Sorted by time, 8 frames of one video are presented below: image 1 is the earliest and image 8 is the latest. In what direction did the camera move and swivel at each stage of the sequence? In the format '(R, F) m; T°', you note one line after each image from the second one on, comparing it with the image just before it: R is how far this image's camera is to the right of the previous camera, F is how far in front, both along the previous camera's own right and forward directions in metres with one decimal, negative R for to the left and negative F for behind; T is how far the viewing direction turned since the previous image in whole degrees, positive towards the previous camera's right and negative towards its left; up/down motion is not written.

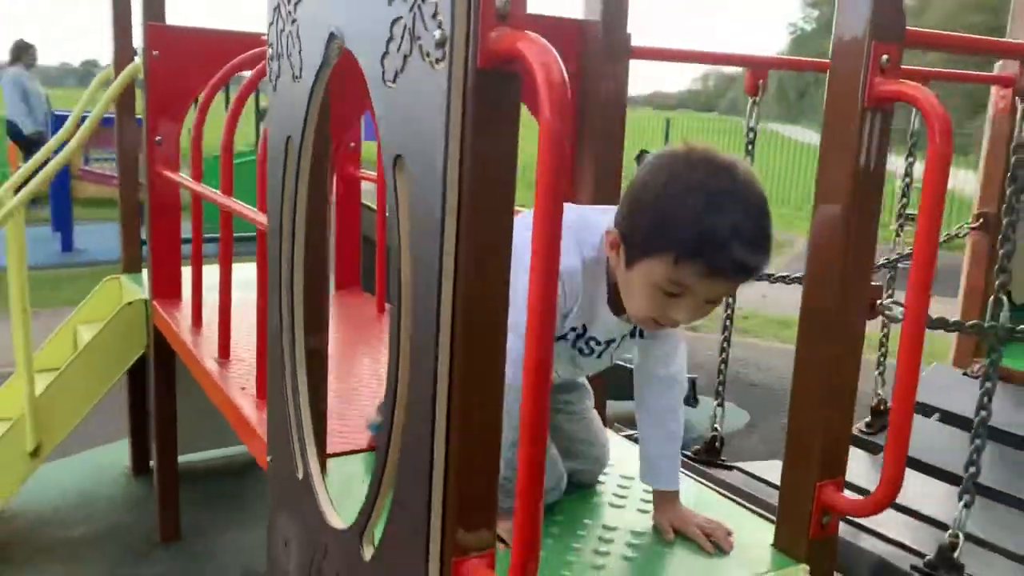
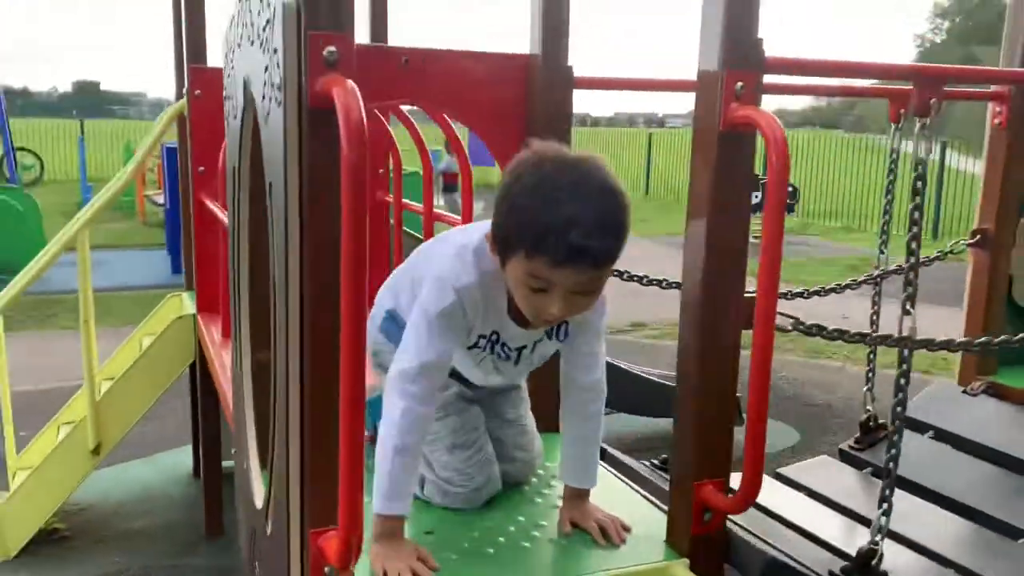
(+0.4, -0.1) m; -7°
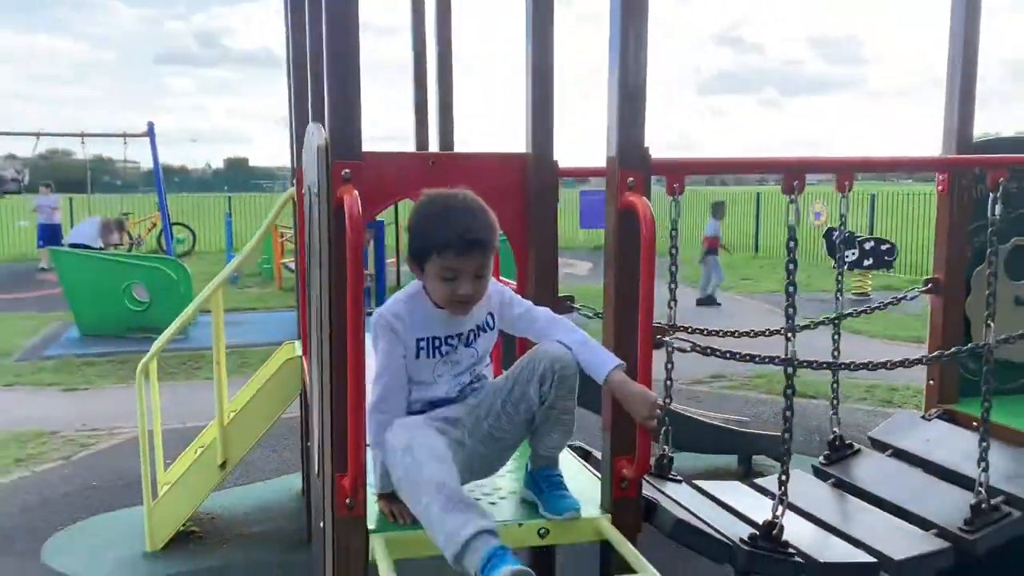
(+0.4, -0.7) m; -8°
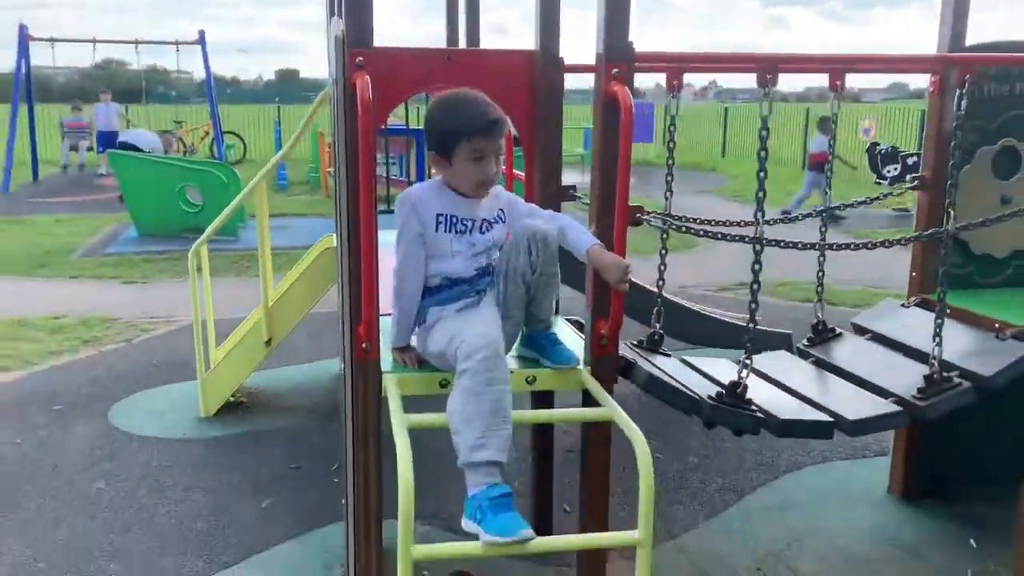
(+0.2, -0.3) m; -3°
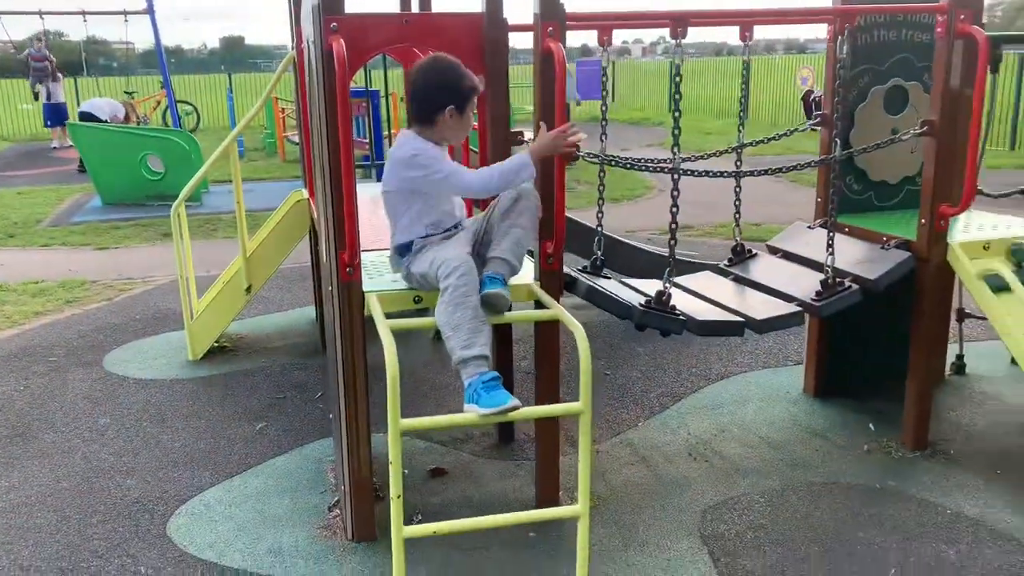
(0.0, -0.5) m; +3°
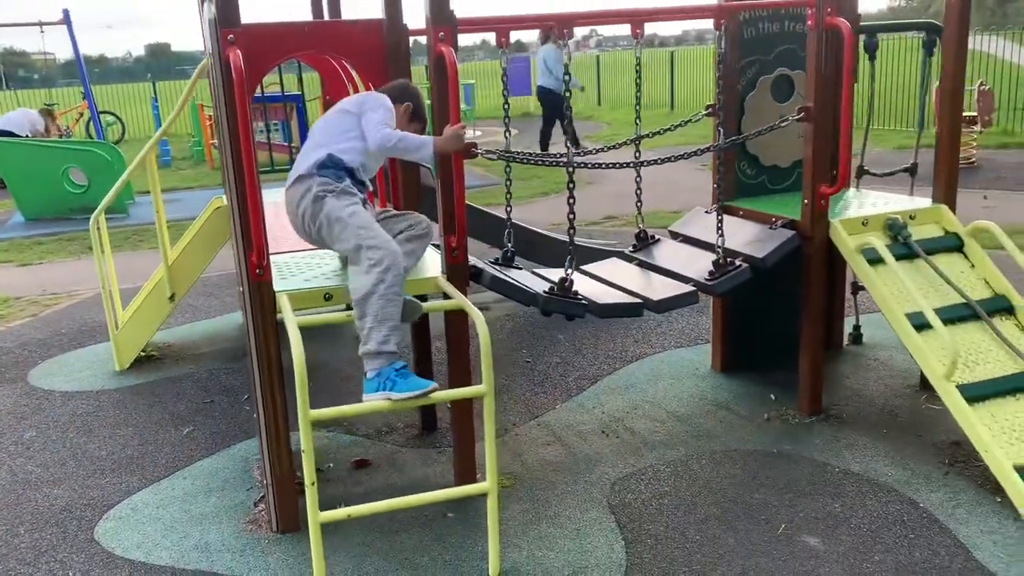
(+0.1, -0.2) m; +4°
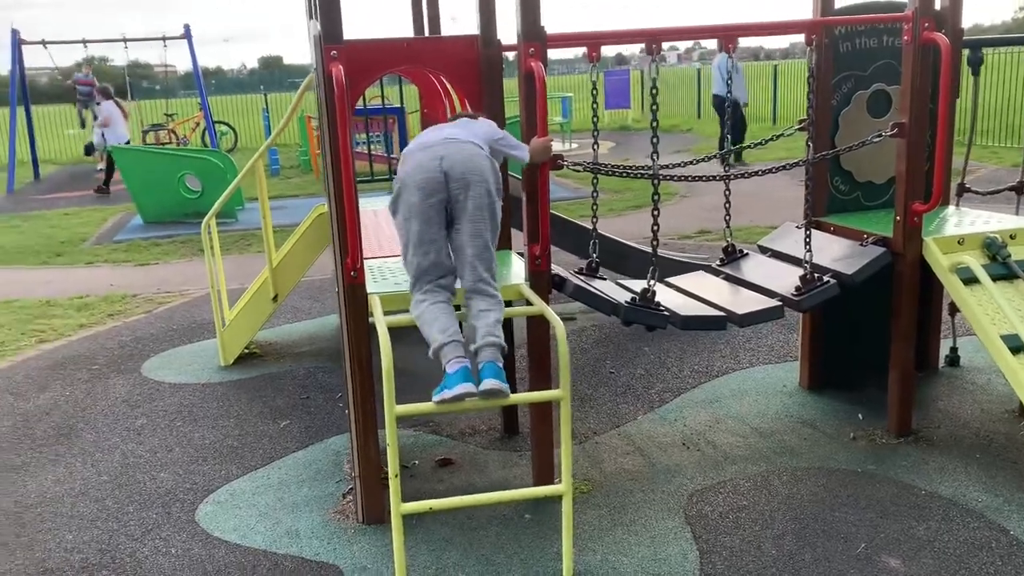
(0.0, -0.1) m; -6°
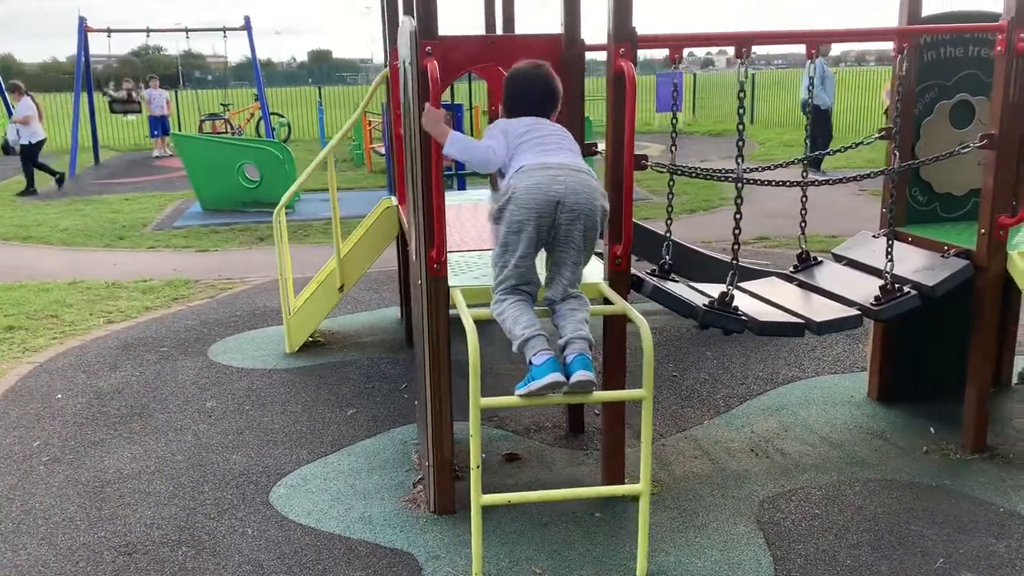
(-0.2, 0.0) m; -2°
